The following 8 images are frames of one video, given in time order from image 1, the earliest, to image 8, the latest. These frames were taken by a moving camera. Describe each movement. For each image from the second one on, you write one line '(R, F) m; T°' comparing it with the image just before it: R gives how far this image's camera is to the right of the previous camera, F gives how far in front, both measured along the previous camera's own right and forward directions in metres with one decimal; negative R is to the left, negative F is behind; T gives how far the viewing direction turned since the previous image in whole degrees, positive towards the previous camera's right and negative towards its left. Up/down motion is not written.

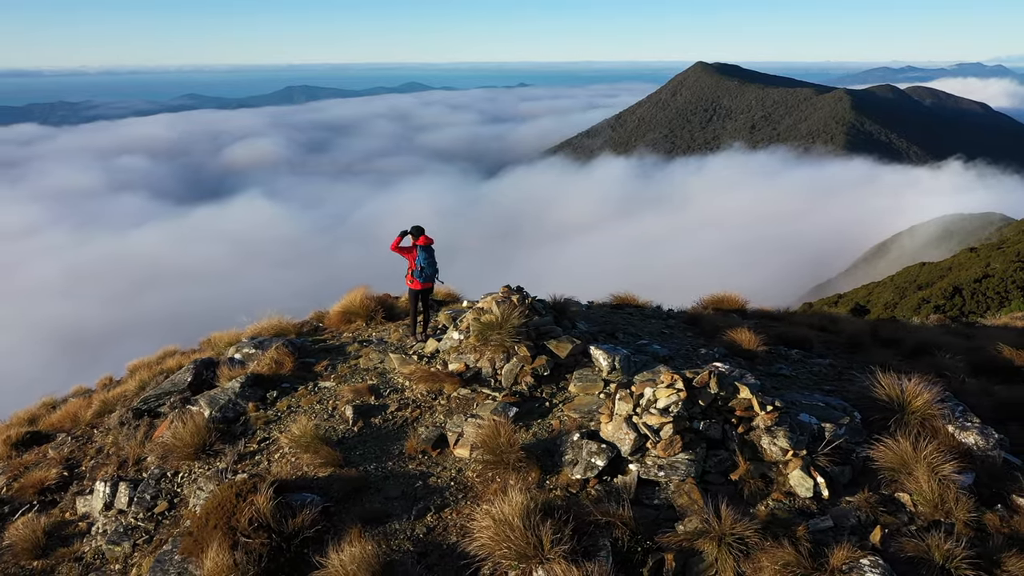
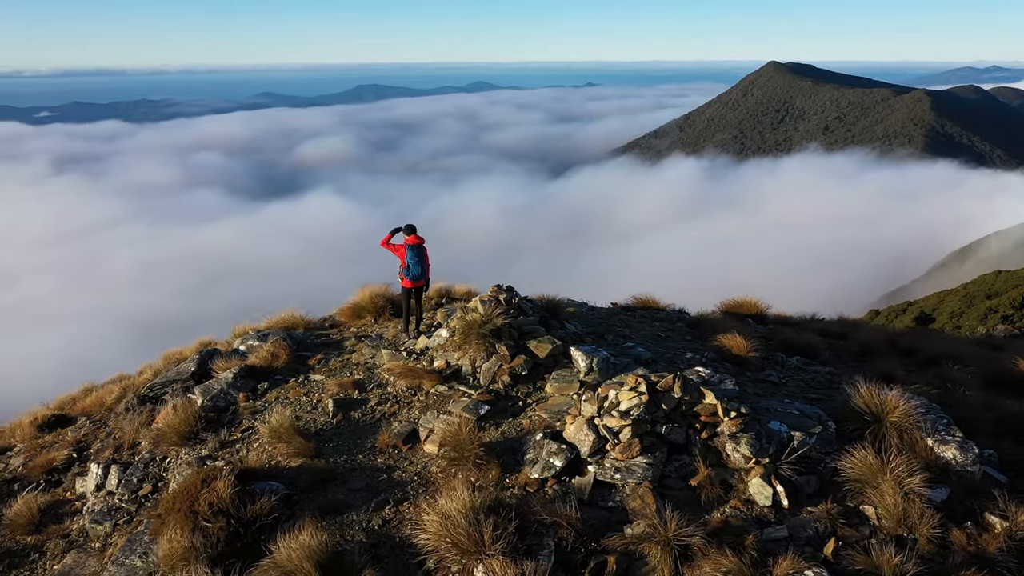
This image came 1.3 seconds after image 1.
(+0.9, -0.1) m; -4°
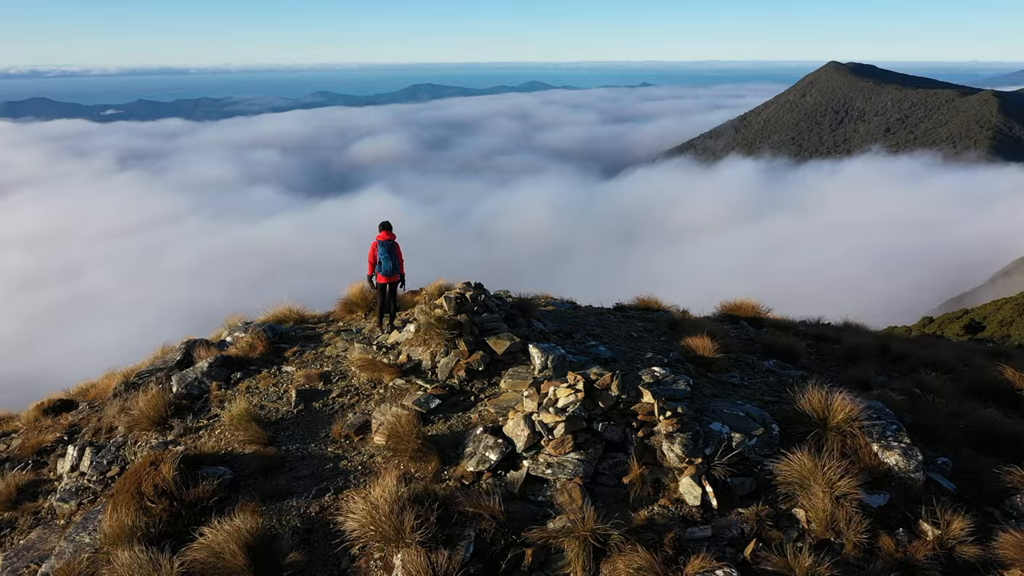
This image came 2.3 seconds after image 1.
(+1.0, -0.1) m; -4°
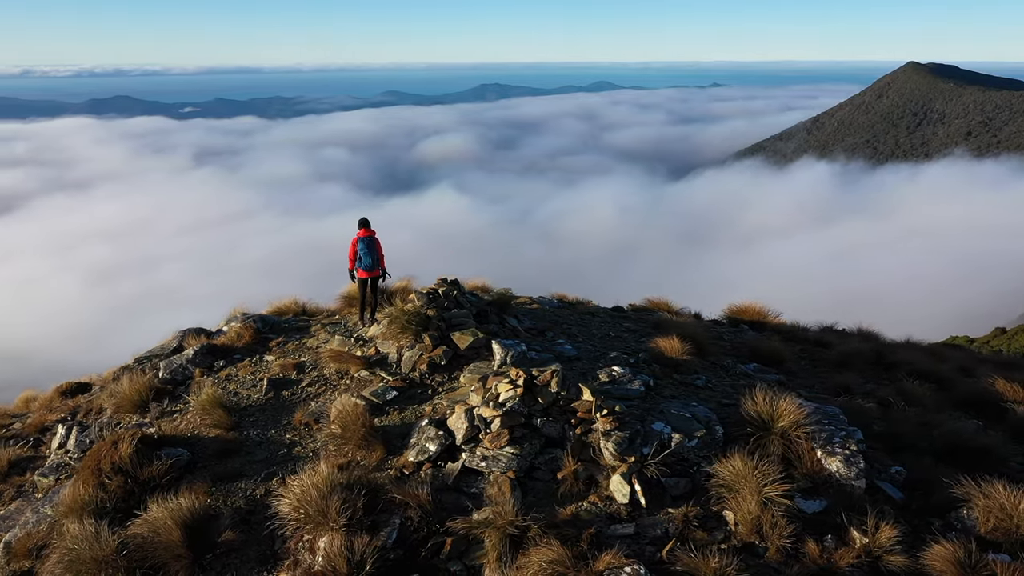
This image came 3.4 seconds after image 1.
(+1.1, -0.1) m; -4°
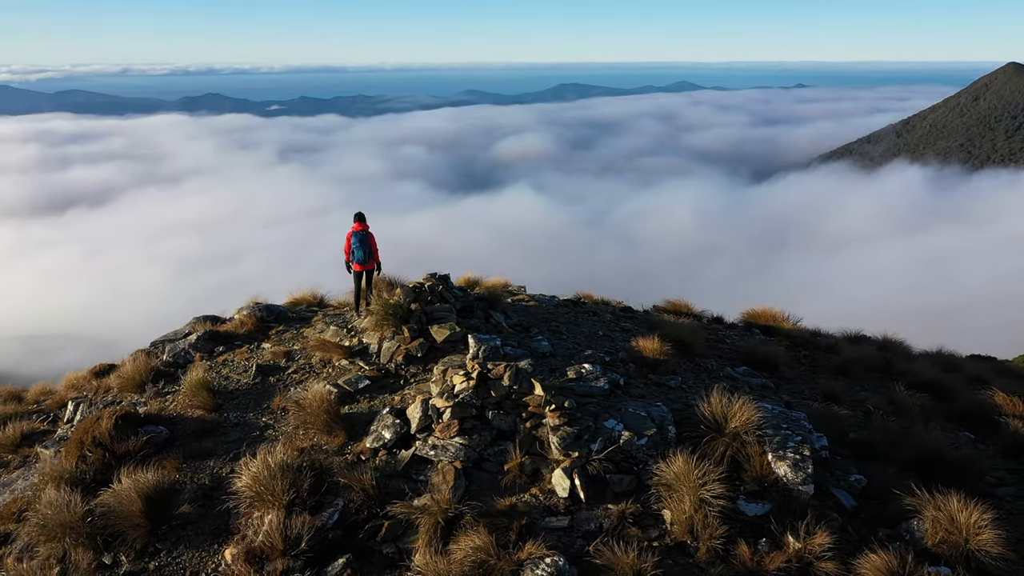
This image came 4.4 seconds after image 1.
(+1.1, -0.1) m; -5°
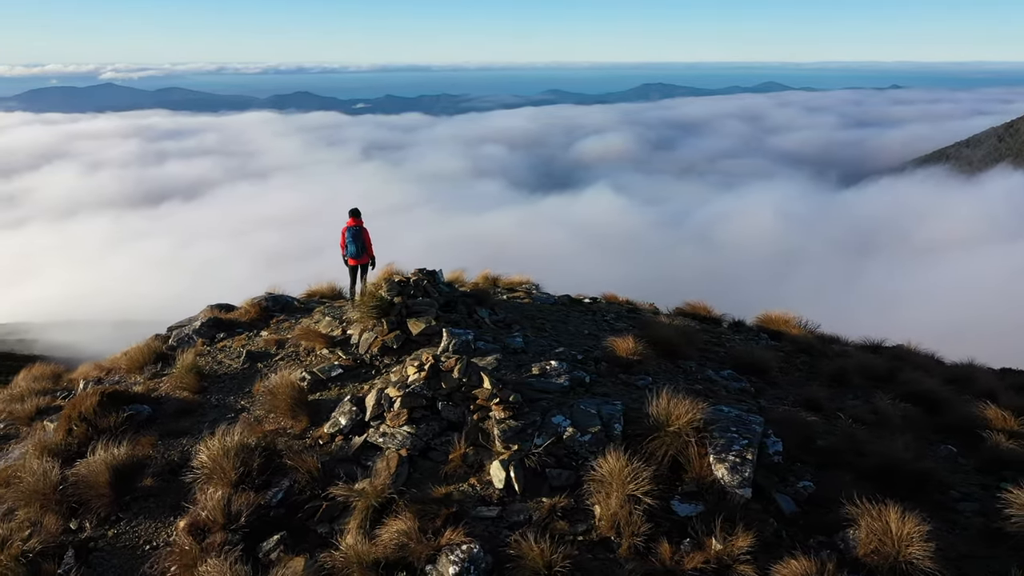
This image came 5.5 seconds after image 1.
(+1.2, -0.1) m; -5°
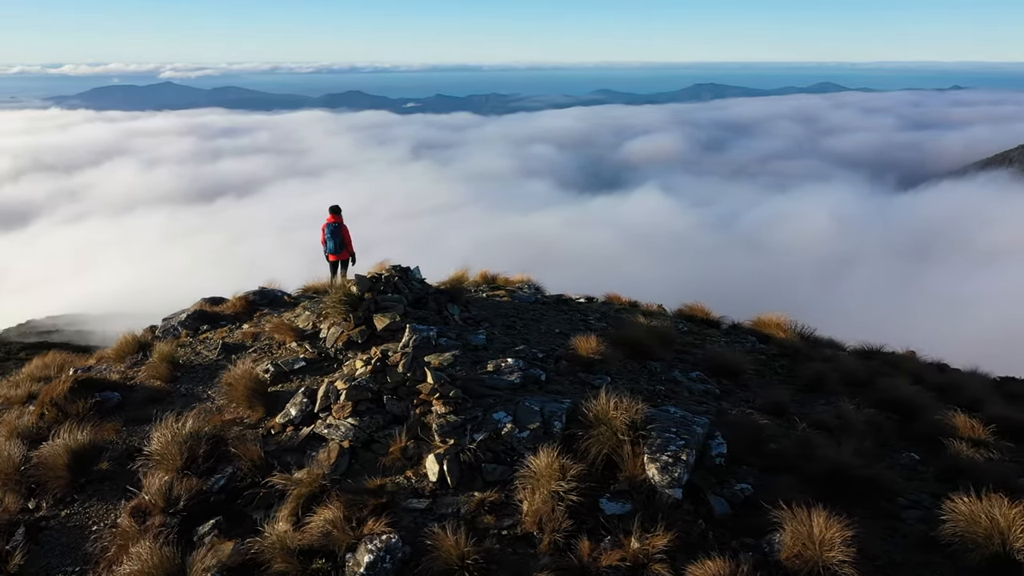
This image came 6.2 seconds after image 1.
(+1.0, -0.1) m; -3°
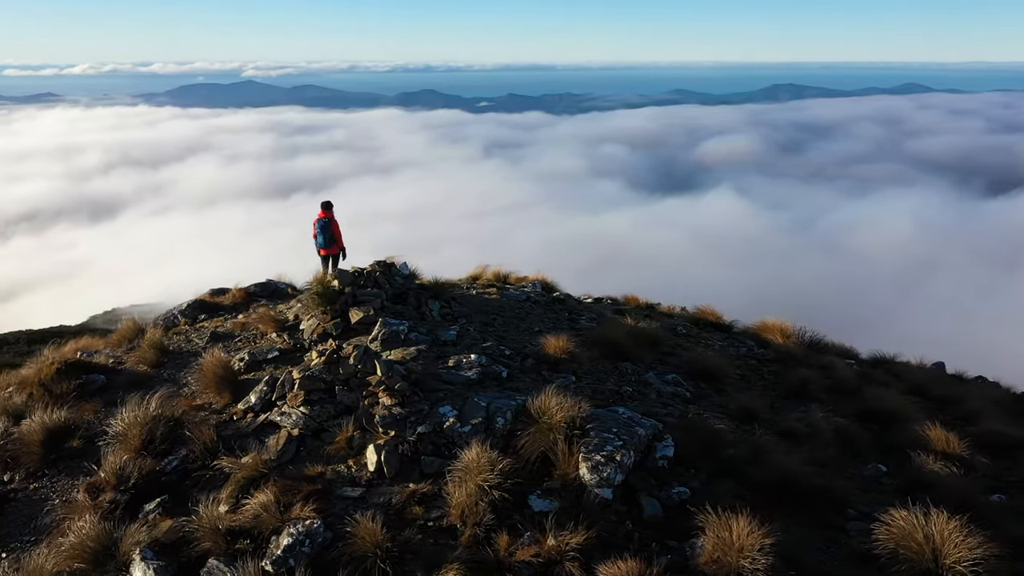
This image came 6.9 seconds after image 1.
(+1.2, 0.0) m; -5°
